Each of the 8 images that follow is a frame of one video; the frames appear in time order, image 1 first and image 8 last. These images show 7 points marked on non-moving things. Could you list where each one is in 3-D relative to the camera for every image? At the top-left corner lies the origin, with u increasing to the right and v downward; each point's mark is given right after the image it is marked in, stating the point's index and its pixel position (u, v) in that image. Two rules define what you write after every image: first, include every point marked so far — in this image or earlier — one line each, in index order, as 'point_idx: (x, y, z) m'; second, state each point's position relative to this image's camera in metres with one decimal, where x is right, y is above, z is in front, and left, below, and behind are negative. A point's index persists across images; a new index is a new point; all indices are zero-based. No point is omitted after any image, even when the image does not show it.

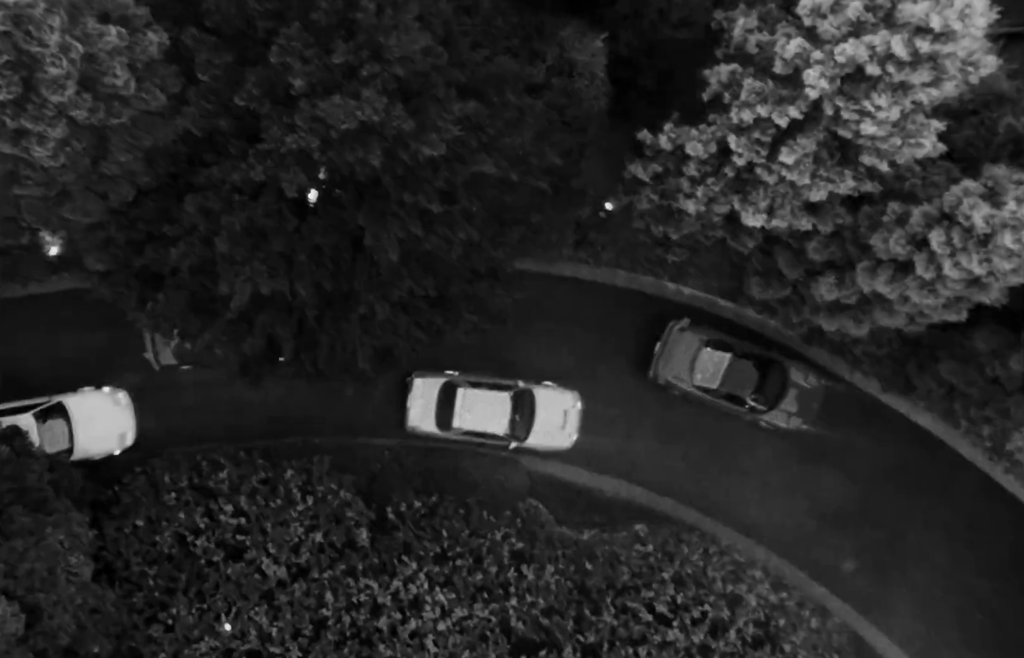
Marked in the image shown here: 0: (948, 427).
0: (+8.9, -2.0, +15.4) m
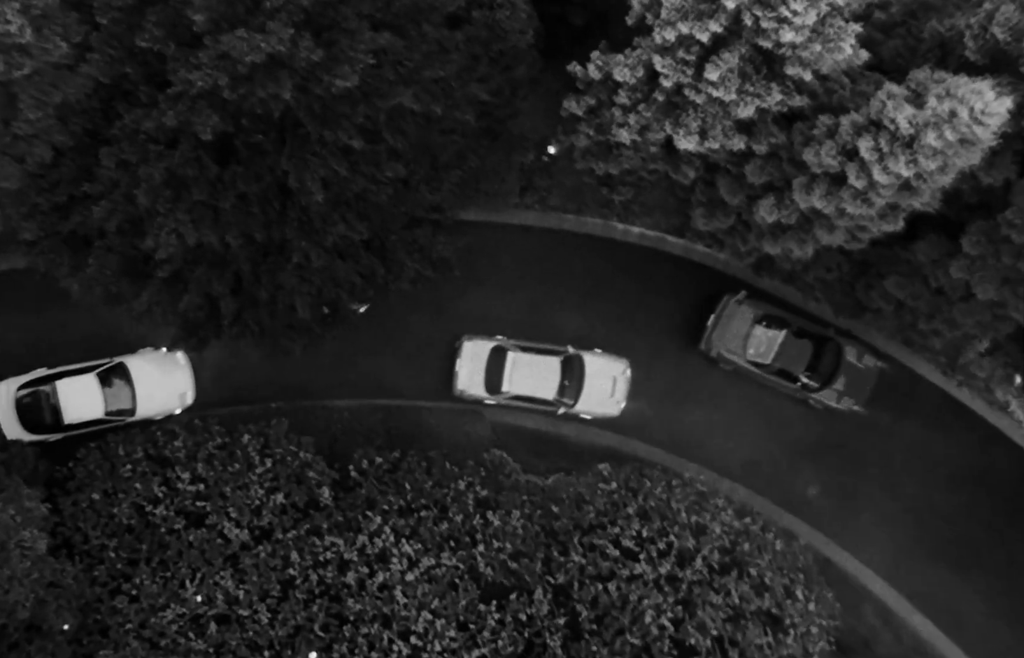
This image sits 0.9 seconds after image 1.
0: (+8.1, -0.4, +15.6) m
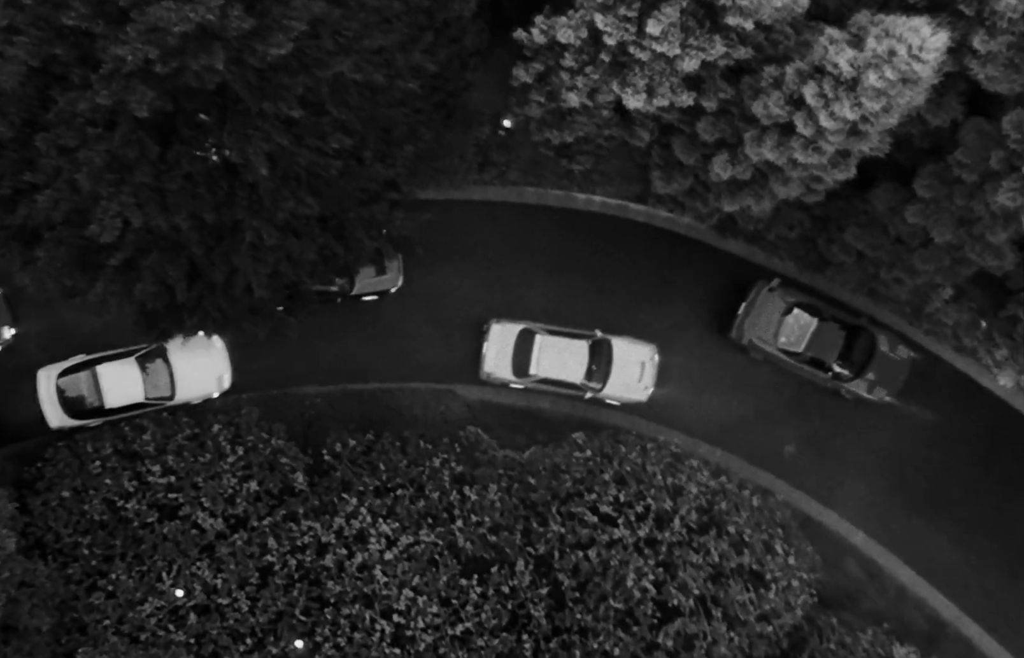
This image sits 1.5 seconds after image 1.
0: (+7.4, +0.6, +15.7) m
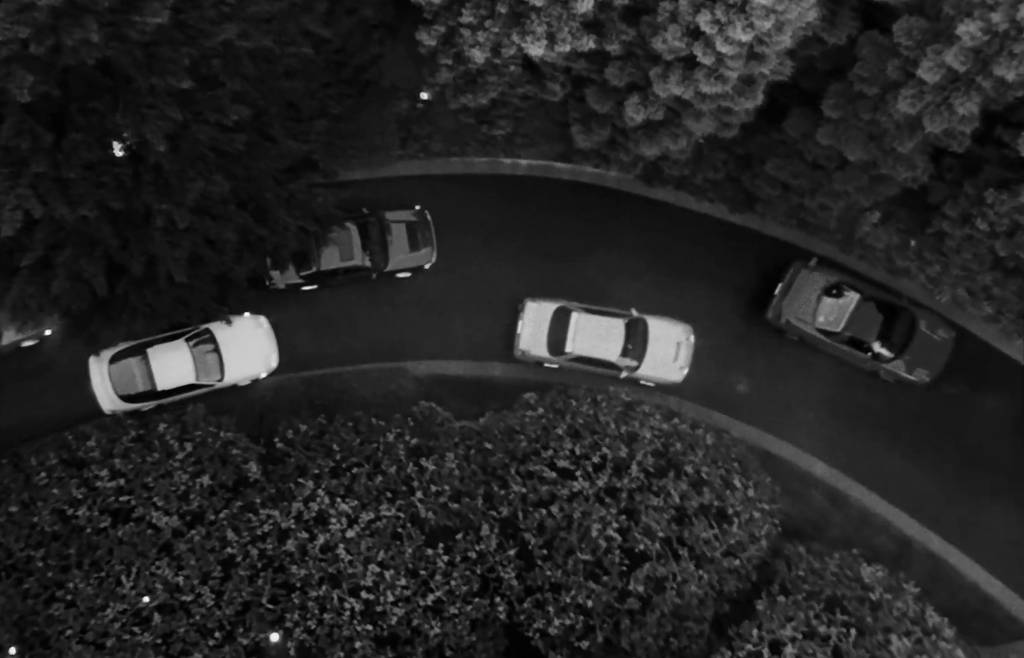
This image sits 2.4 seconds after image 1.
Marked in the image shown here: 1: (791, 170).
0: (+6.1, +2.0, +15.9) m
1: (+4.9, +2.8, +13.1) m
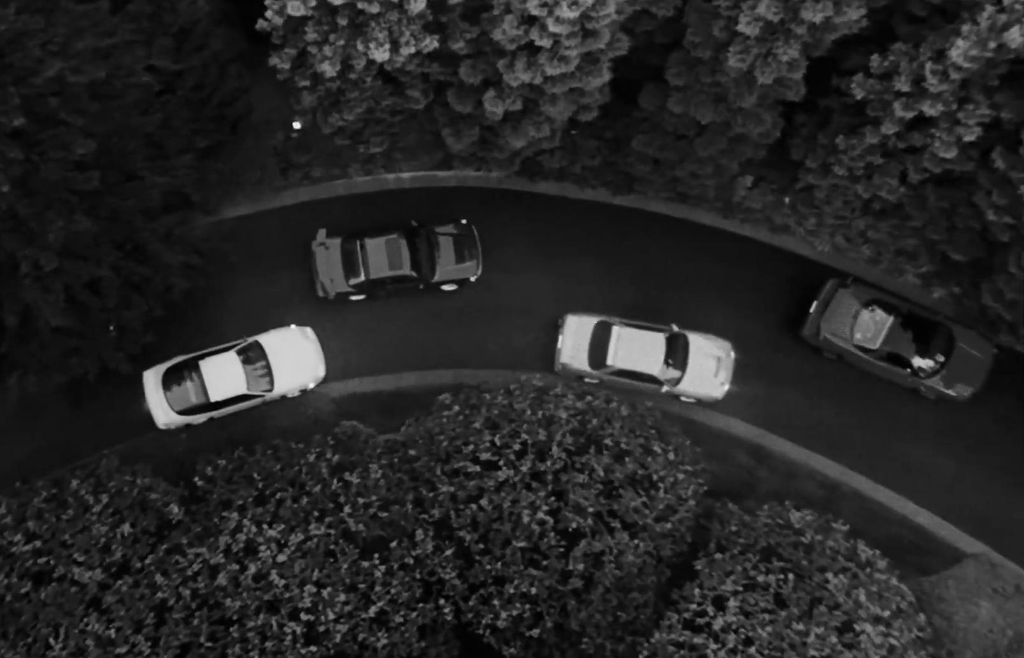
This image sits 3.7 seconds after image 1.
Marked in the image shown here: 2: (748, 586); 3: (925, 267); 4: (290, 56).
0: (+3.8, +2.7, +16.6) m
1: (+2.7, +3.4, +13.8) m
2: (+4.4, -4.7, +13.8) m
3: (+7.9, +1.1, +14.3) m
4: (-3.4, +4.2, +11.4) m
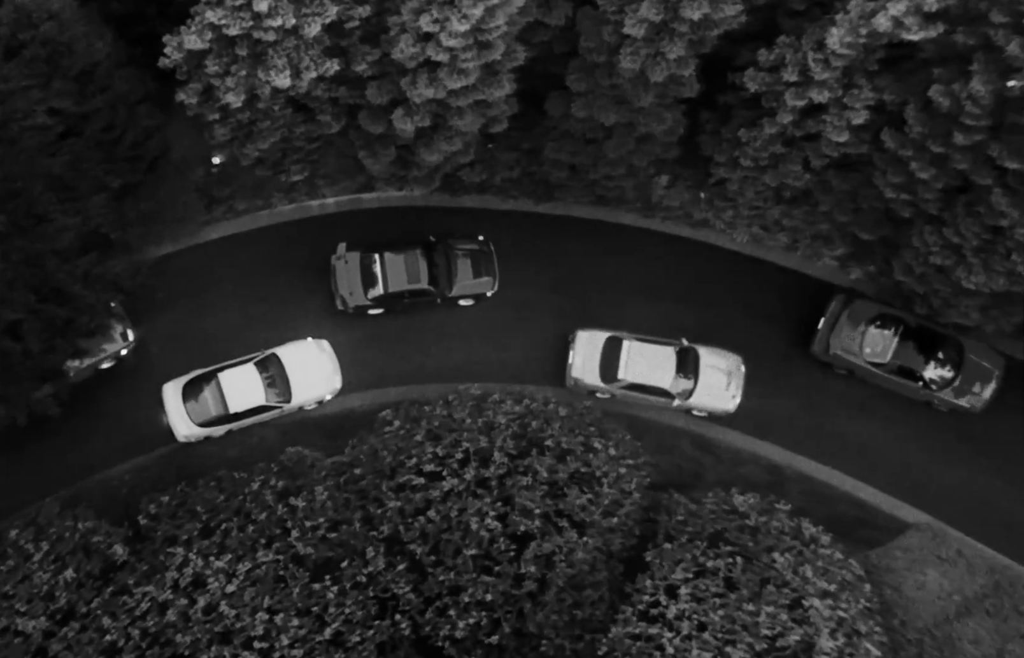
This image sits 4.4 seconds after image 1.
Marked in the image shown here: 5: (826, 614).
0: (+2.2, +2.7, +17.1) m
1: (+1.1, +3.4, +14.2) m
2: (+3.5, -4.6, +14.1) m
3: (+6.5, +1.5, +14.9) m
4: (-4.9, +3.7, +11.6) m
5: (+5.7, -5.2, +13.5) m
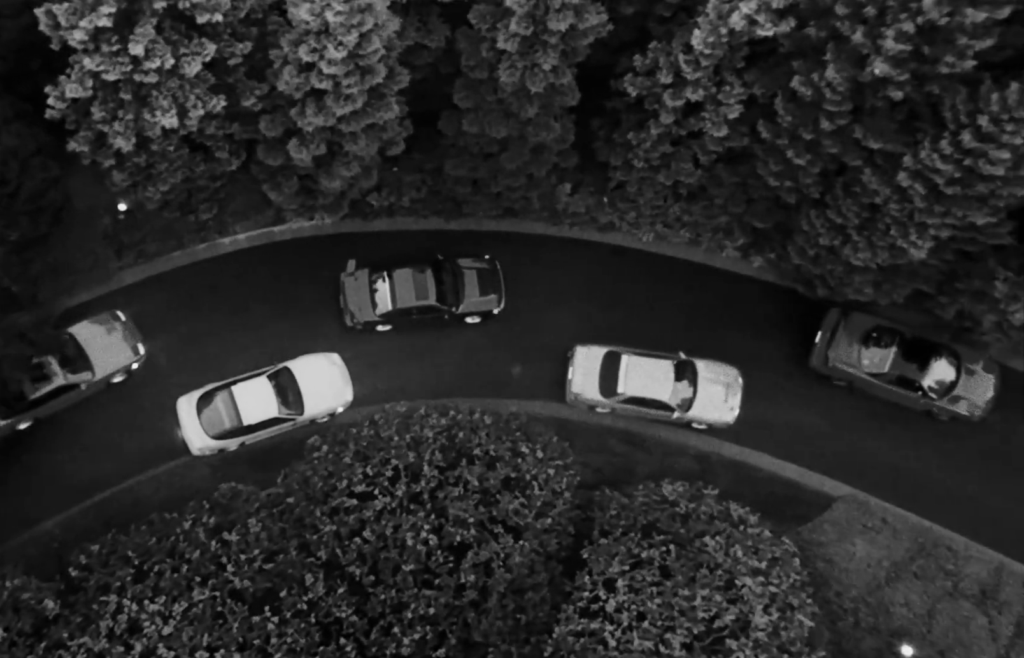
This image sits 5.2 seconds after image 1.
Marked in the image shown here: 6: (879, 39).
0: (+0.2, +2.5, +17.5) m
1: (-0.8, +3.2, +14.7) m
2: (+2.4, -4.5, +14.5) m
3: (+4.7, +1.8, +15.5) m
4: (-6.7, +3.0, +11.7) m
5: (+4.6, -4.9, +13.9) m
6: (+5.3, +4.2, +10.9) m
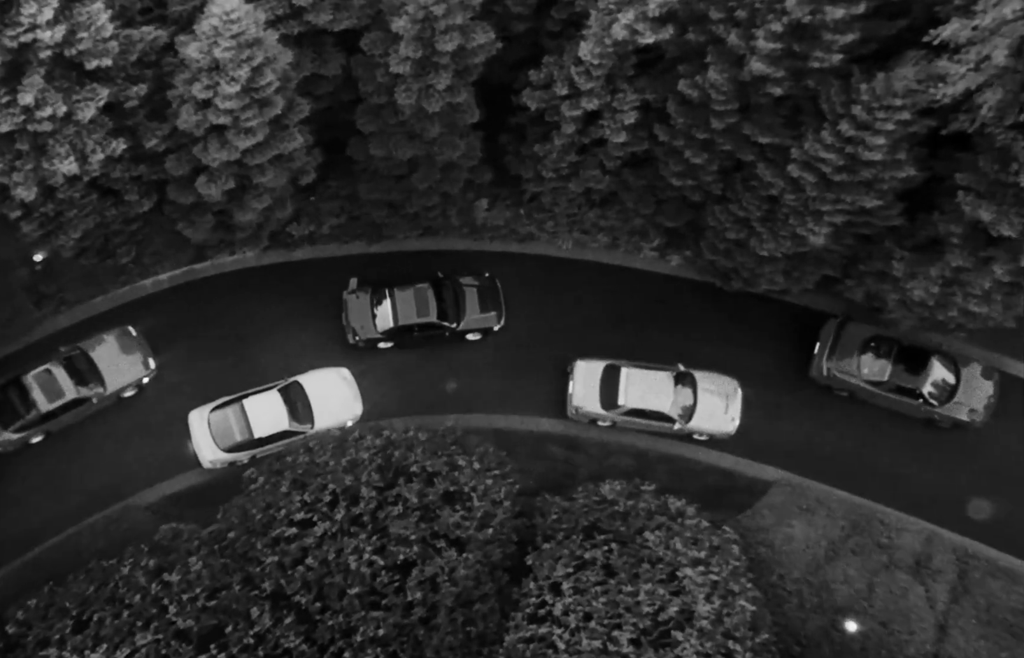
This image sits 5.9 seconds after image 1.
0: (-1.6, +2.2, +17.8) m
1: (-2.5, +2.8, +14.9) m
2: (+1.3, -4.6, +14.7) m
3: (+3.1, +1.9, +16.0) m
4: (-8.2, +2.2, +11.8) m
5: (+3.6, -4.8, +14.3) m
6: (+3.7, +4.4, +11.4) m
